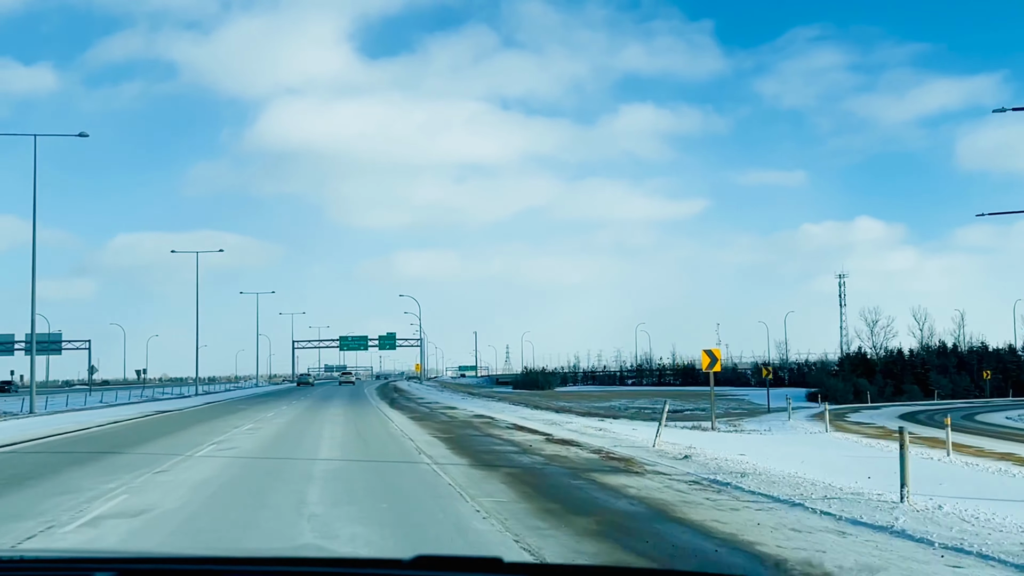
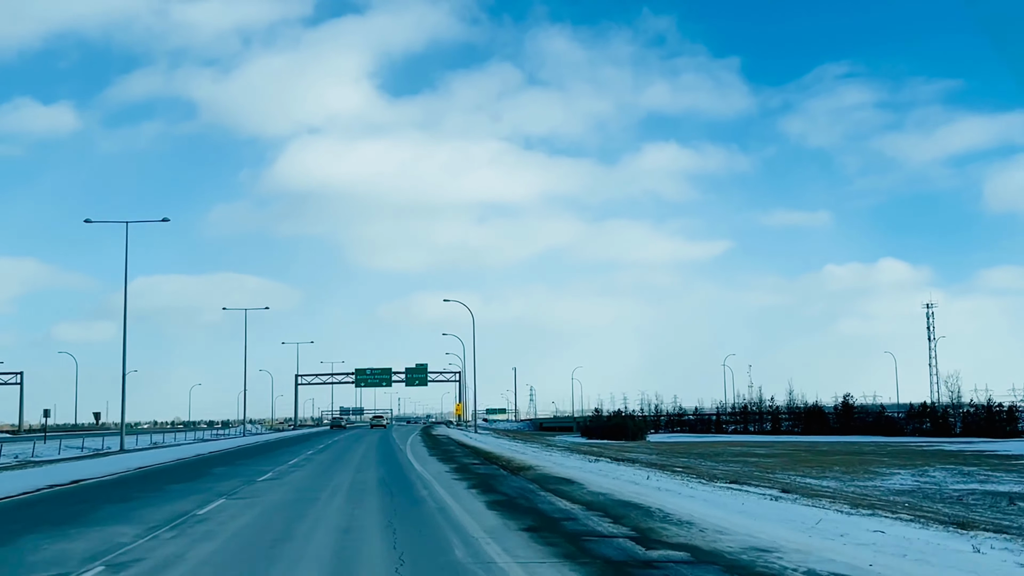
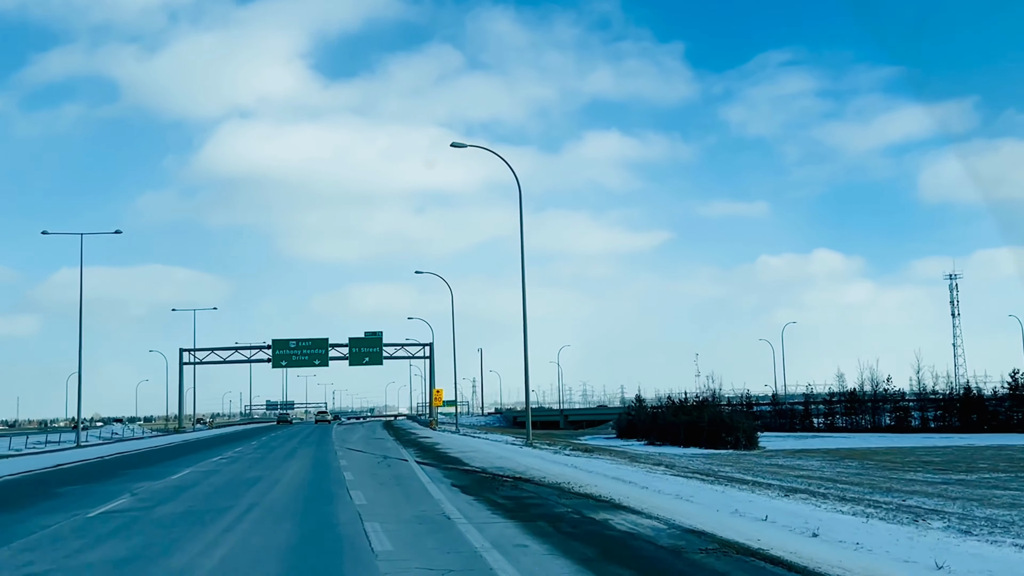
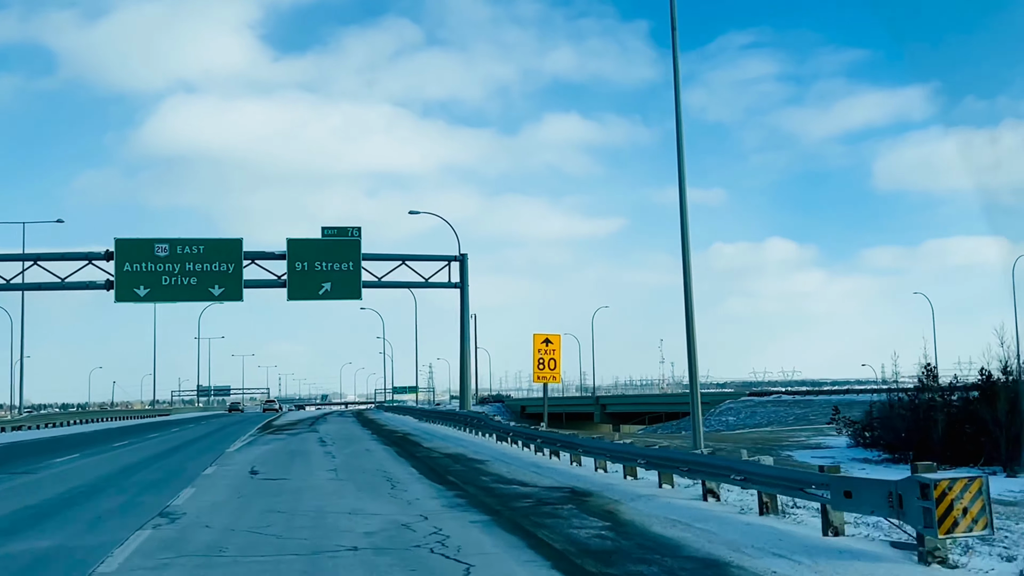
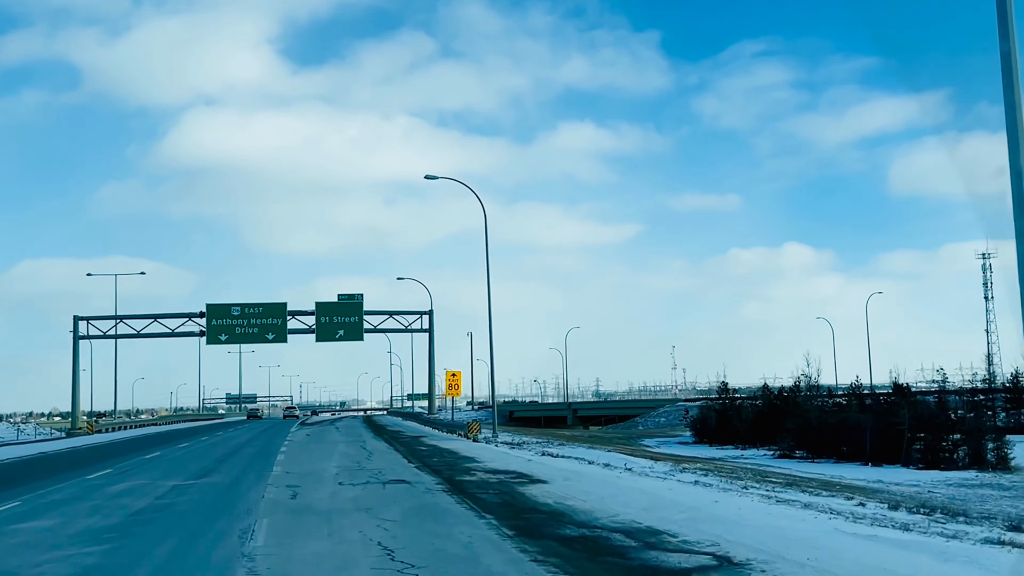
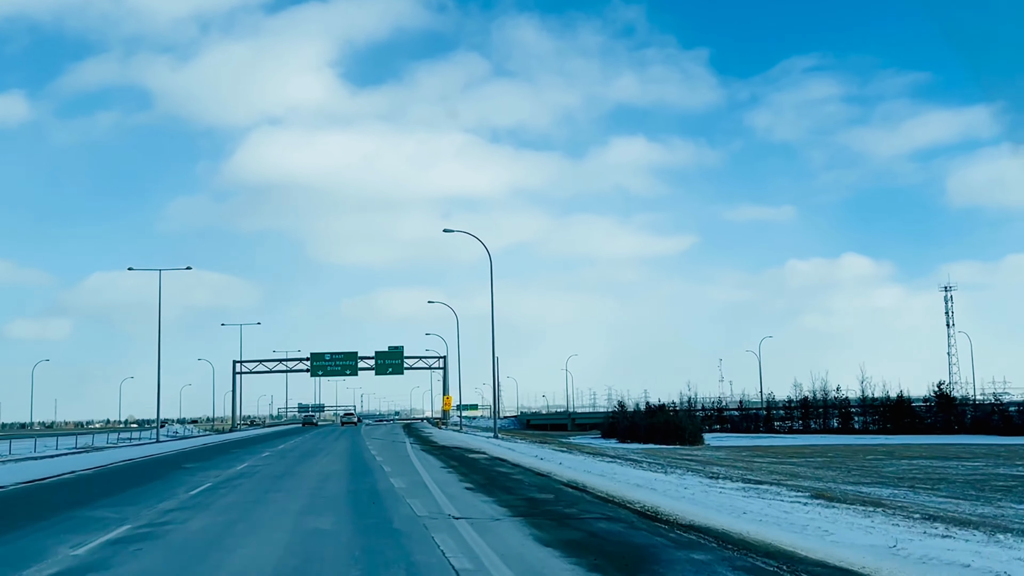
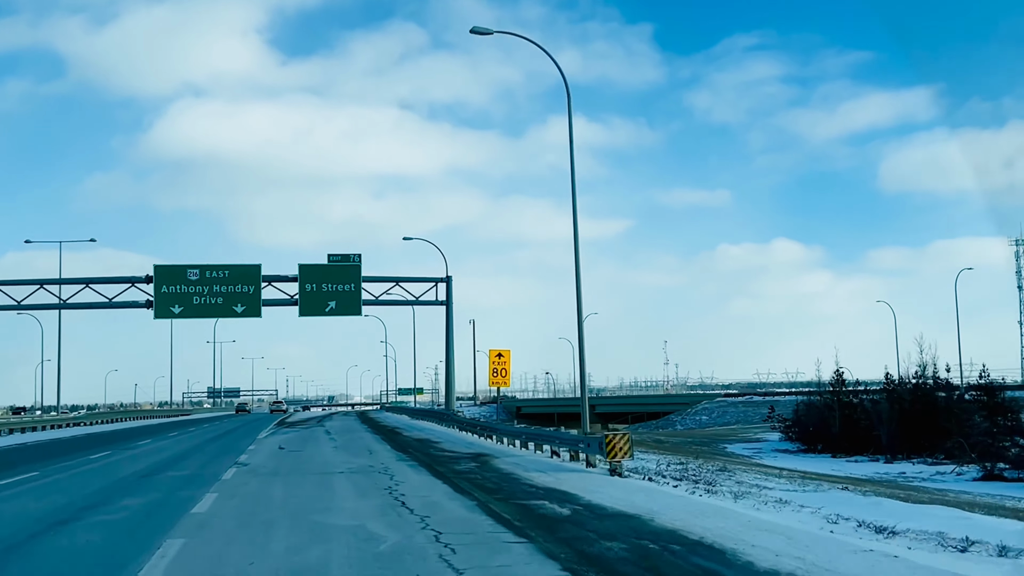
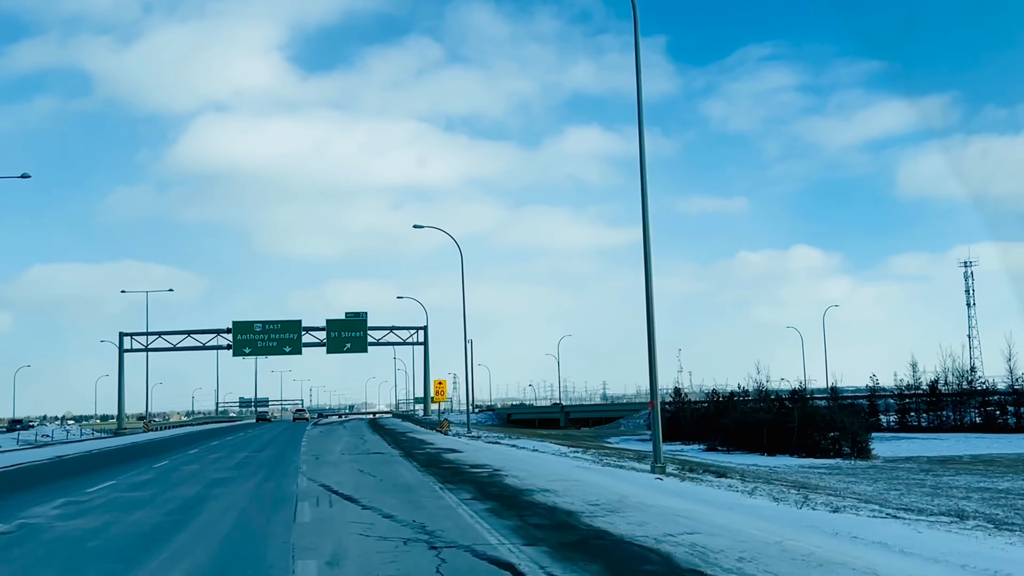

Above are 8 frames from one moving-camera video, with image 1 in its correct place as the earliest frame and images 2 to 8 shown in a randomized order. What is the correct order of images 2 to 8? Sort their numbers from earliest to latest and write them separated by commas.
2, 6, 3, 8, 5, 7, 4
